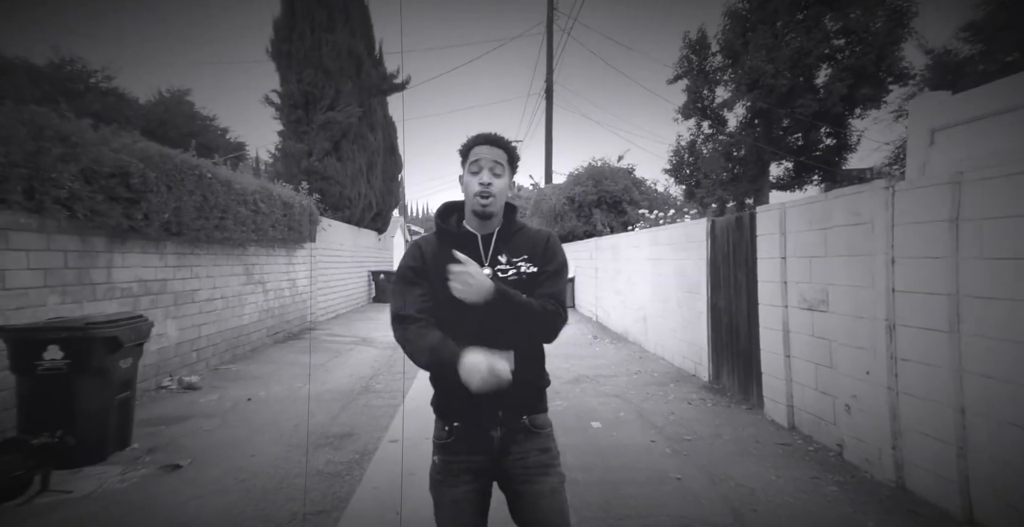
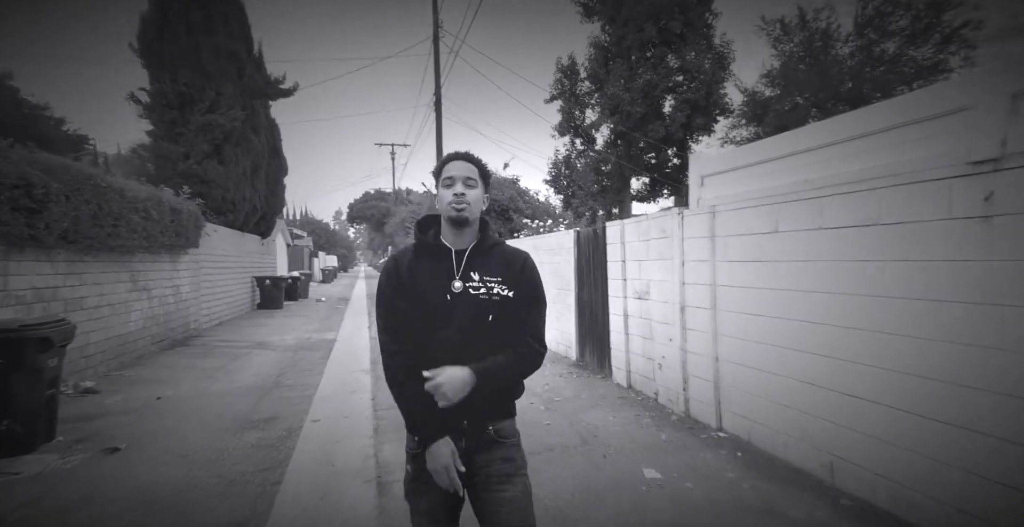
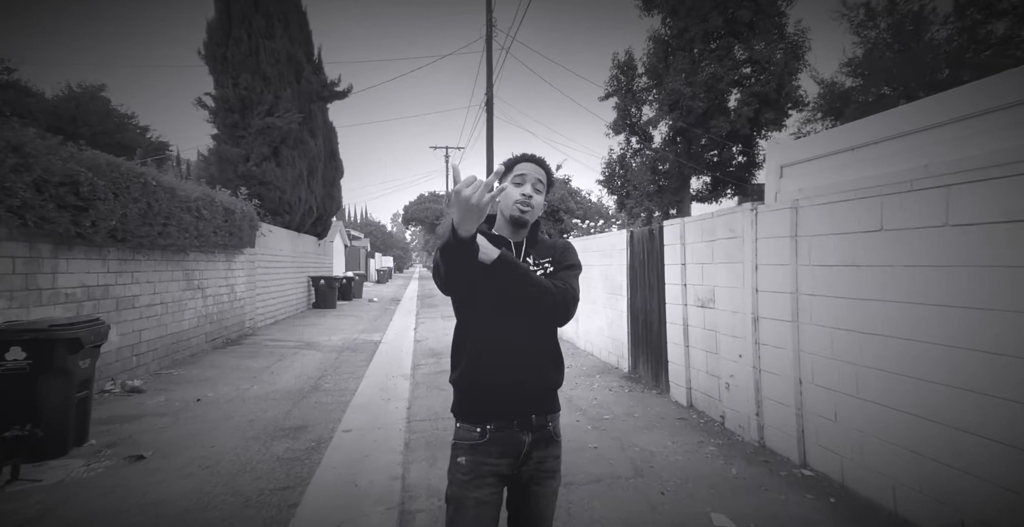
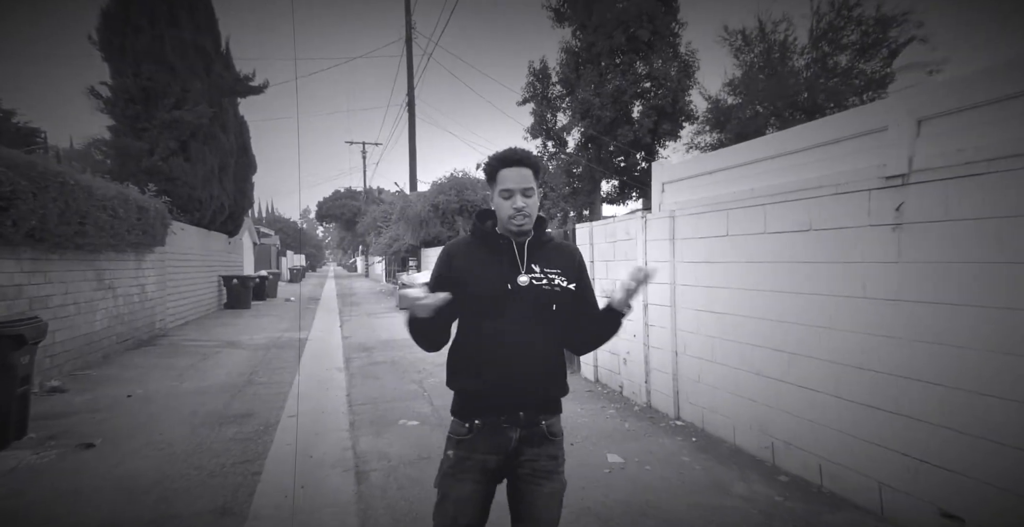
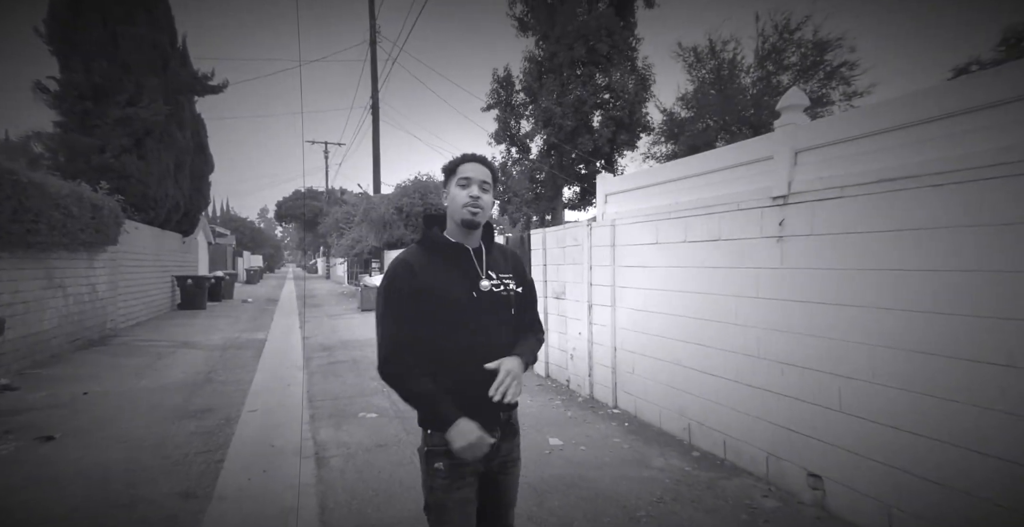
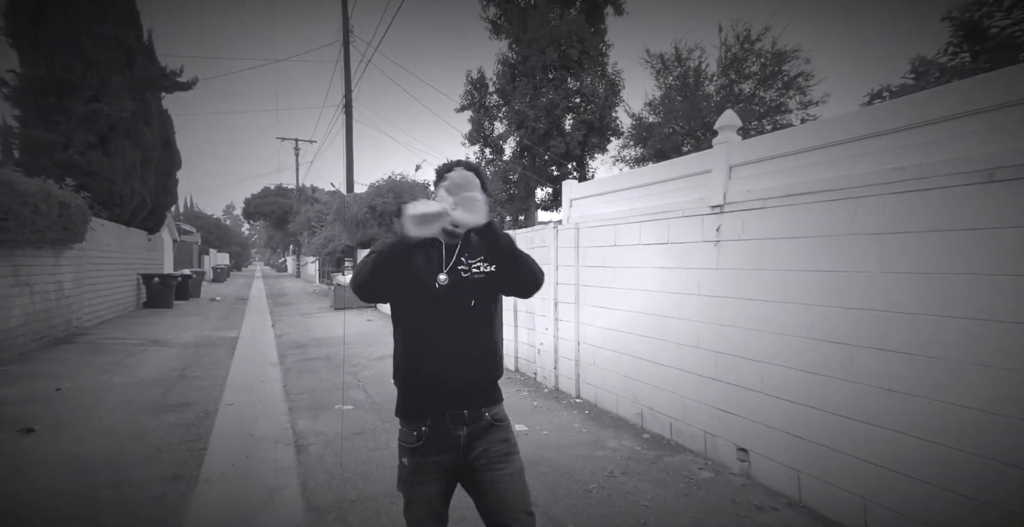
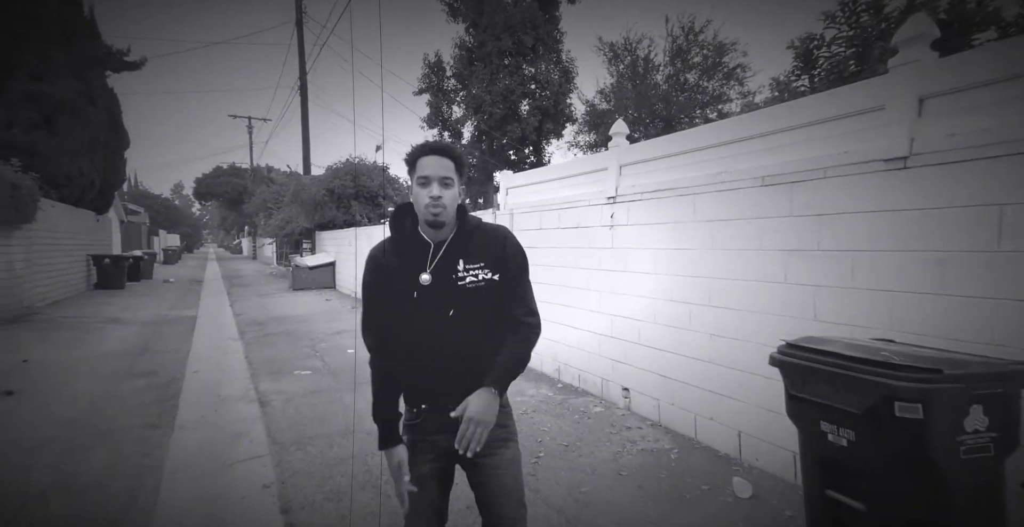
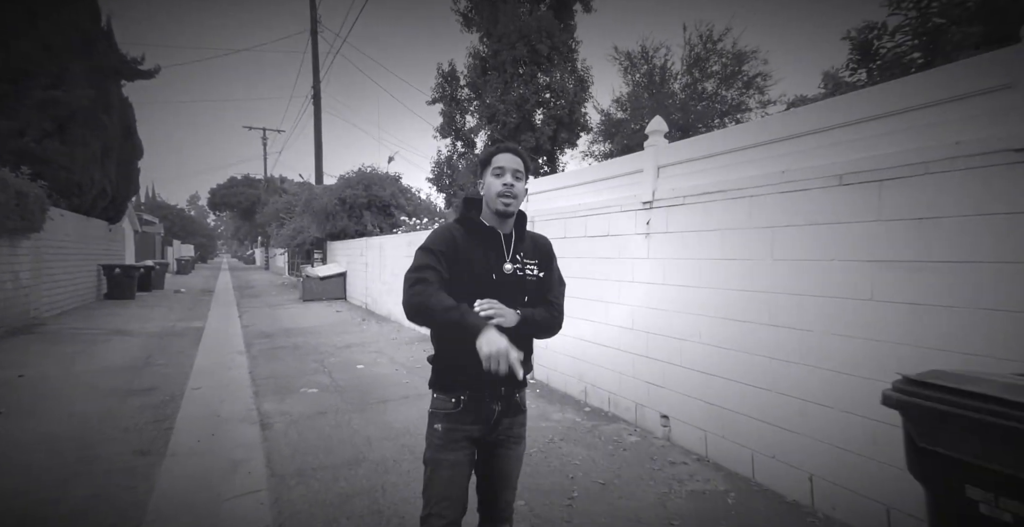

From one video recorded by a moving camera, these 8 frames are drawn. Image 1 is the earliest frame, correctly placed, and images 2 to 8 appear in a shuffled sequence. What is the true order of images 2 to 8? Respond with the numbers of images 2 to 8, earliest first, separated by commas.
3, 2, 4, 5, 6, 8, 7
